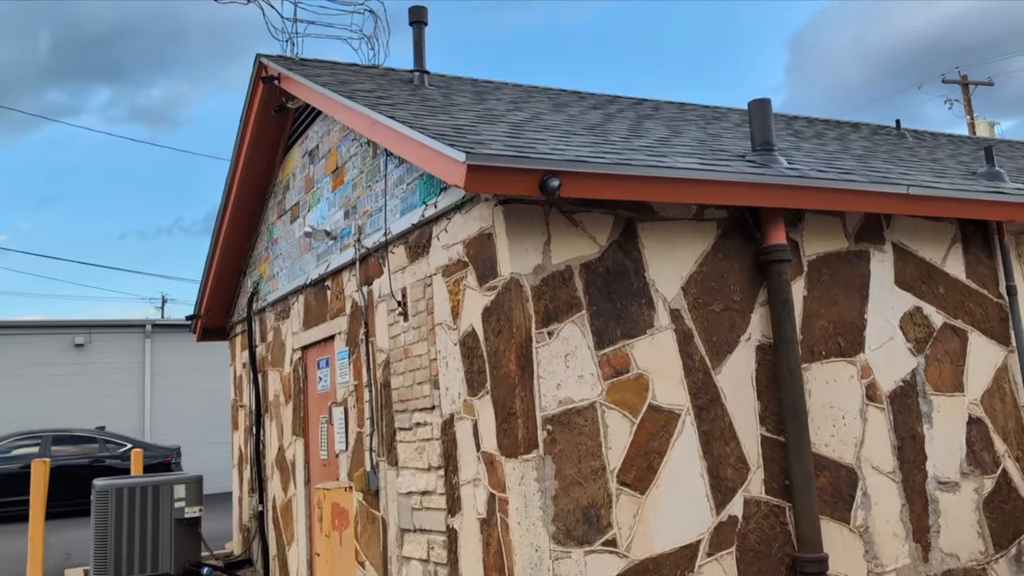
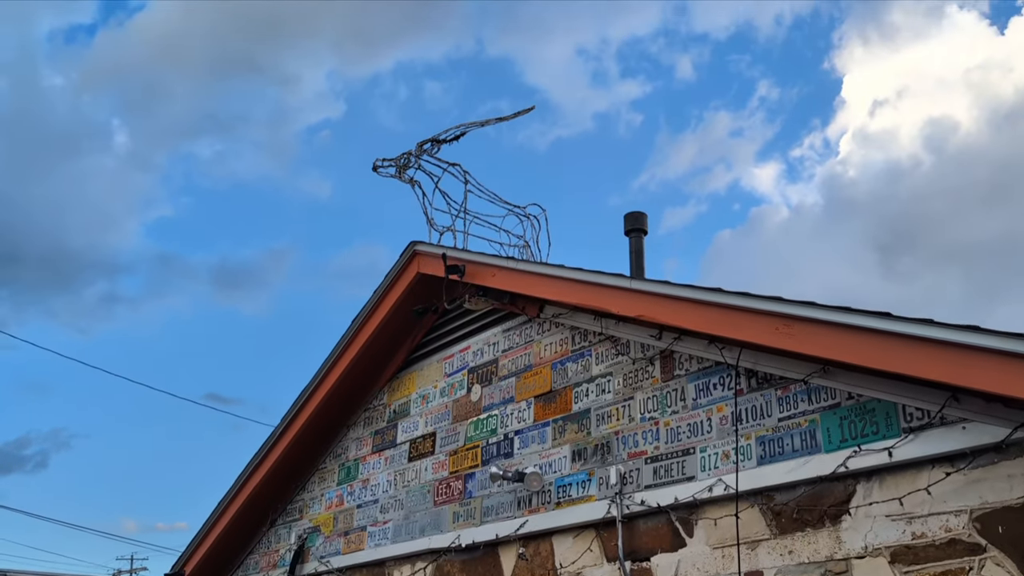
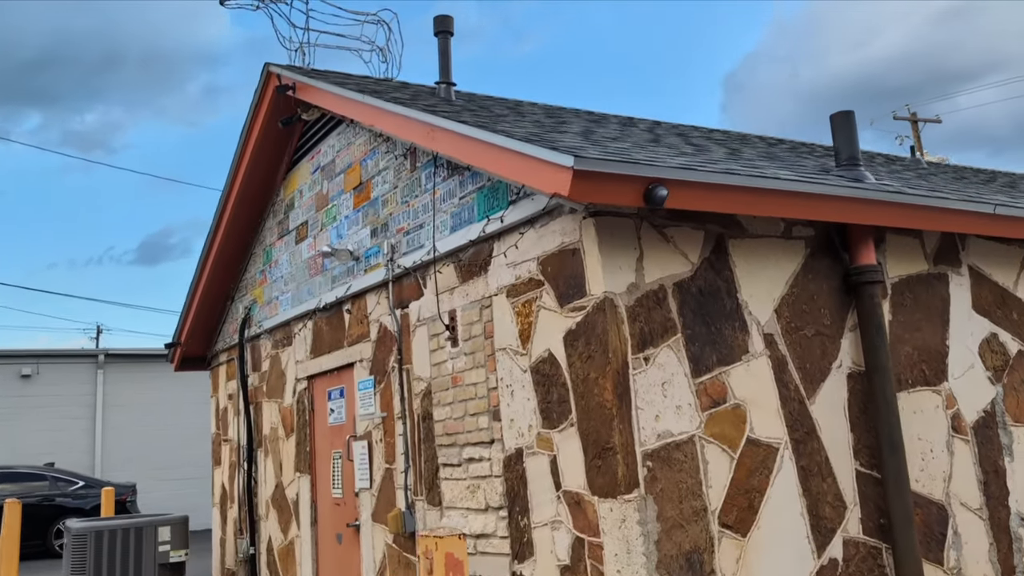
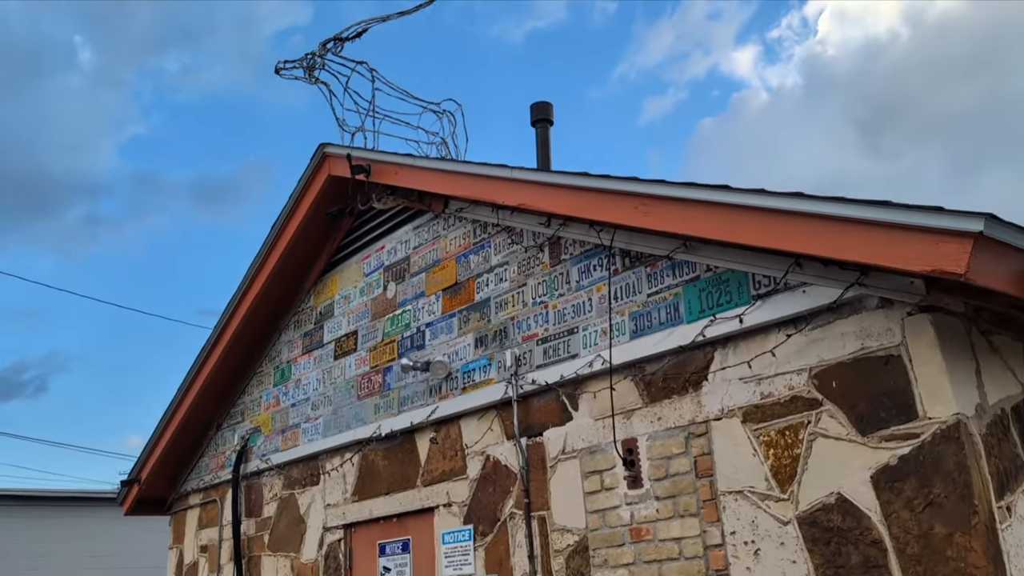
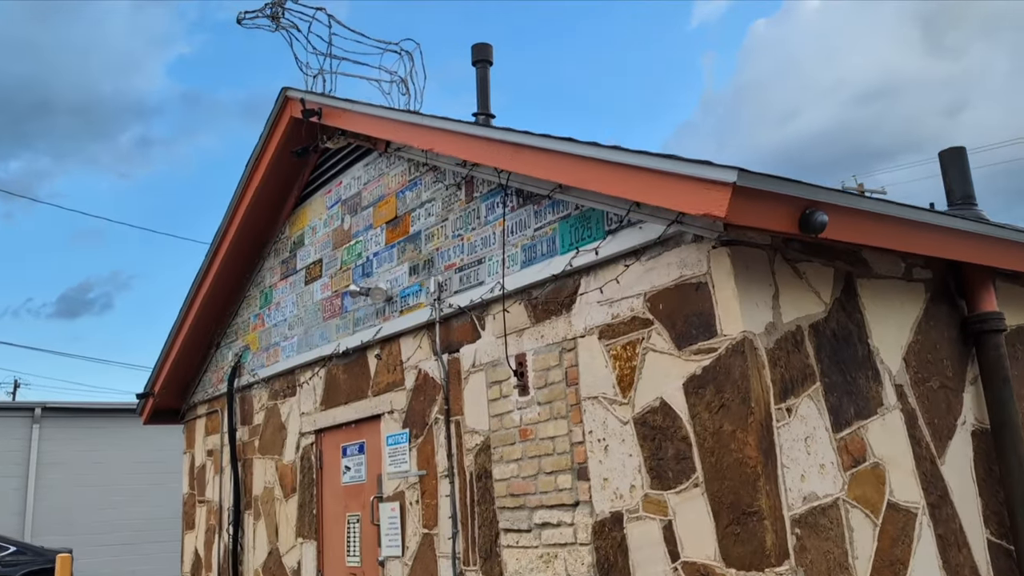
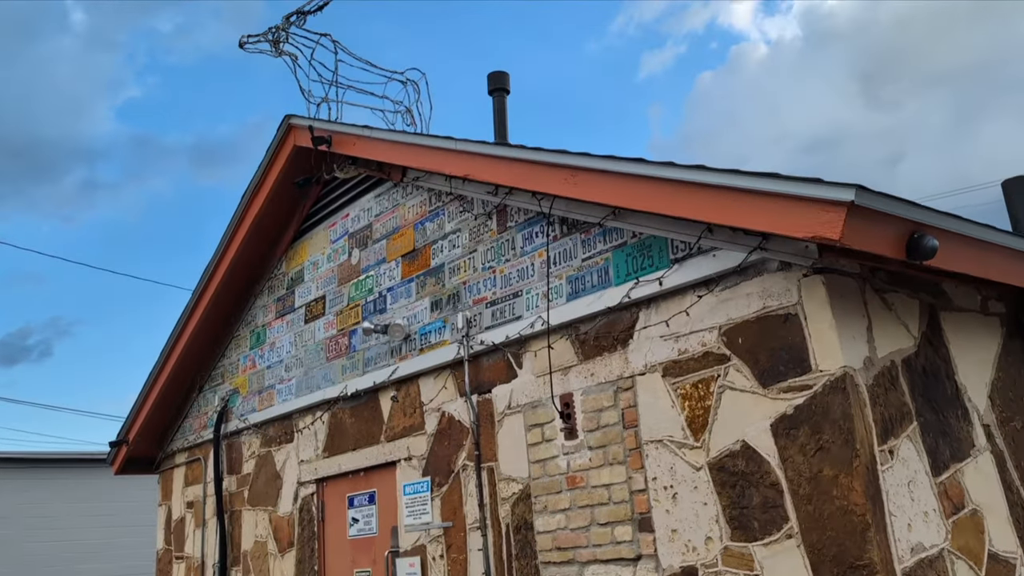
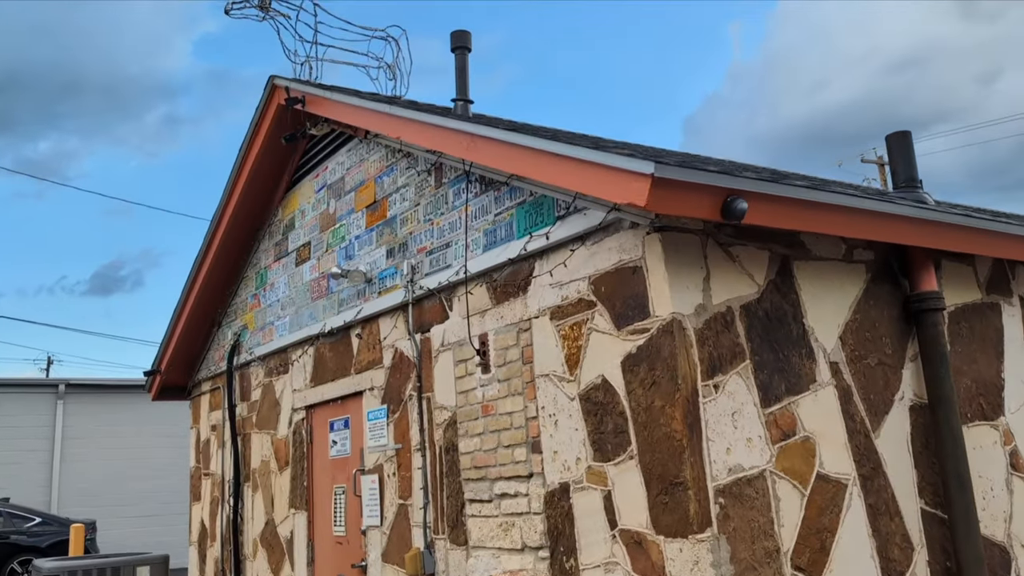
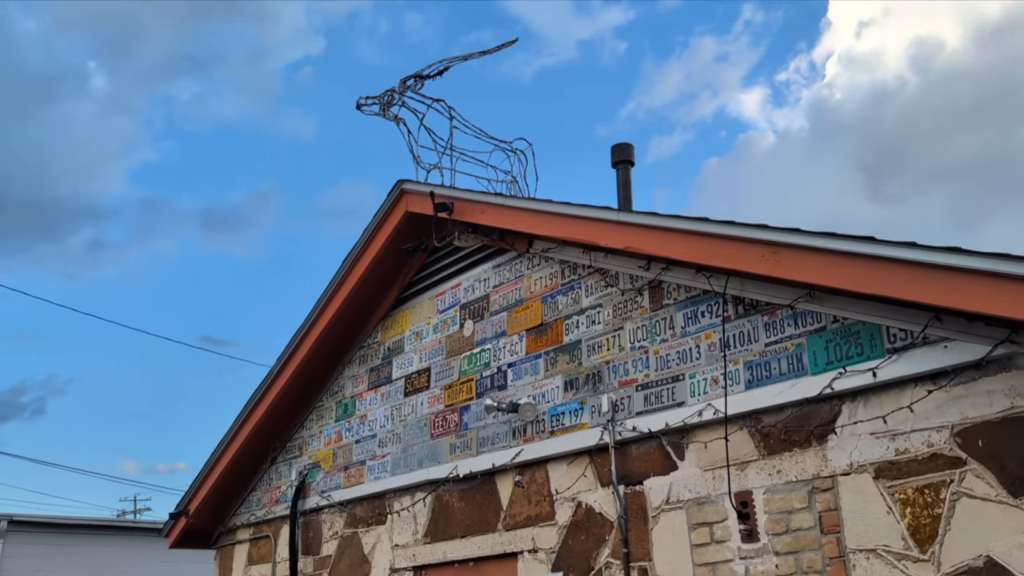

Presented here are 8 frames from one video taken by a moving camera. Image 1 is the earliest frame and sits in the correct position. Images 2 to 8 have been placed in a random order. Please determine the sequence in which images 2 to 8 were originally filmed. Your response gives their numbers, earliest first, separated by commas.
3, 7, 5, 6, 4, 8, 2
